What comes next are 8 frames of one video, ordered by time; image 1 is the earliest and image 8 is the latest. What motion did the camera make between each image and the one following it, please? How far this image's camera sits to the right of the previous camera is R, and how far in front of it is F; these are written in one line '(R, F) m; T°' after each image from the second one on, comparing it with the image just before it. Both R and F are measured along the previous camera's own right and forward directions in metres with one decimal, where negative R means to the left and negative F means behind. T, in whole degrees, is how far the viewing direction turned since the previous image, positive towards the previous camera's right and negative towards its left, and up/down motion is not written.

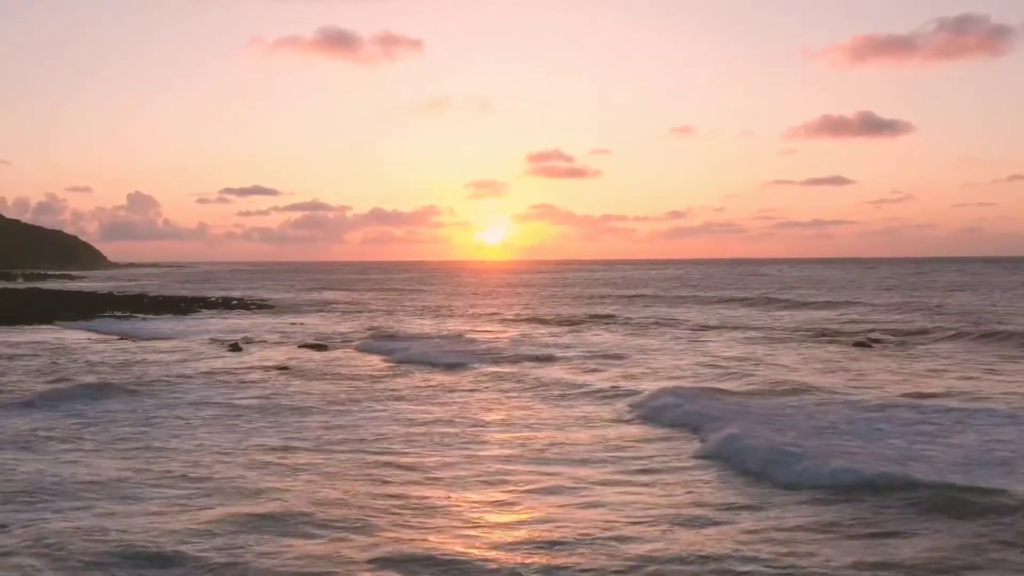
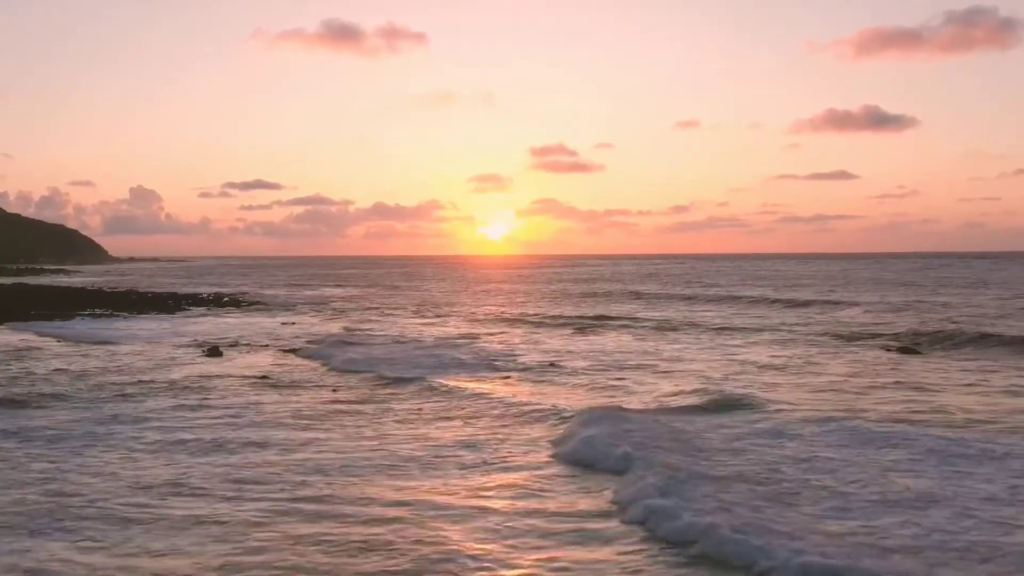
(0.0, +2.8) m; 0°
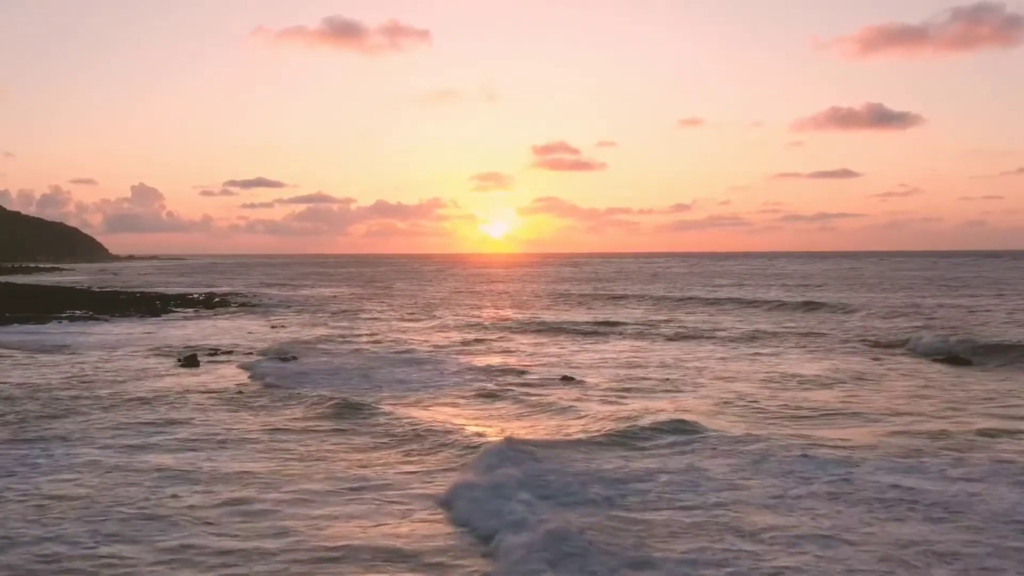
(-0.1, +2.6) m; 0°
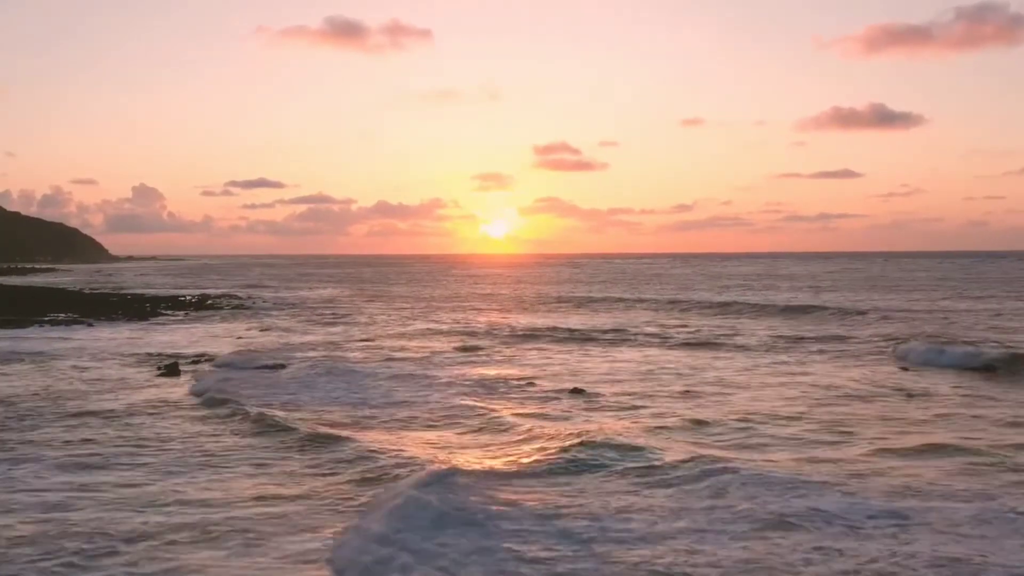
(-0.1, +1.8) m; 0°
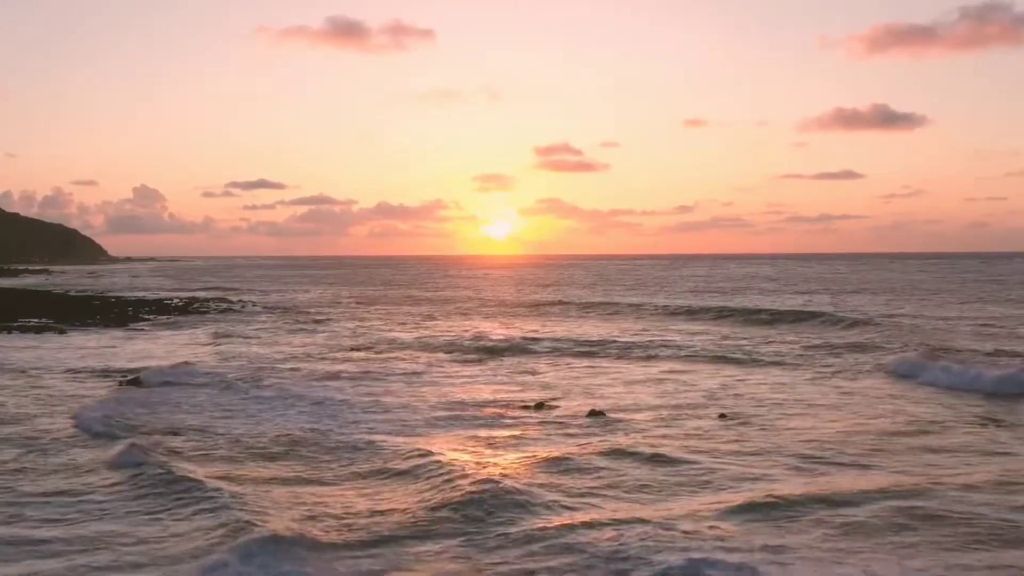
(-0.1, +2.9) m; 0°
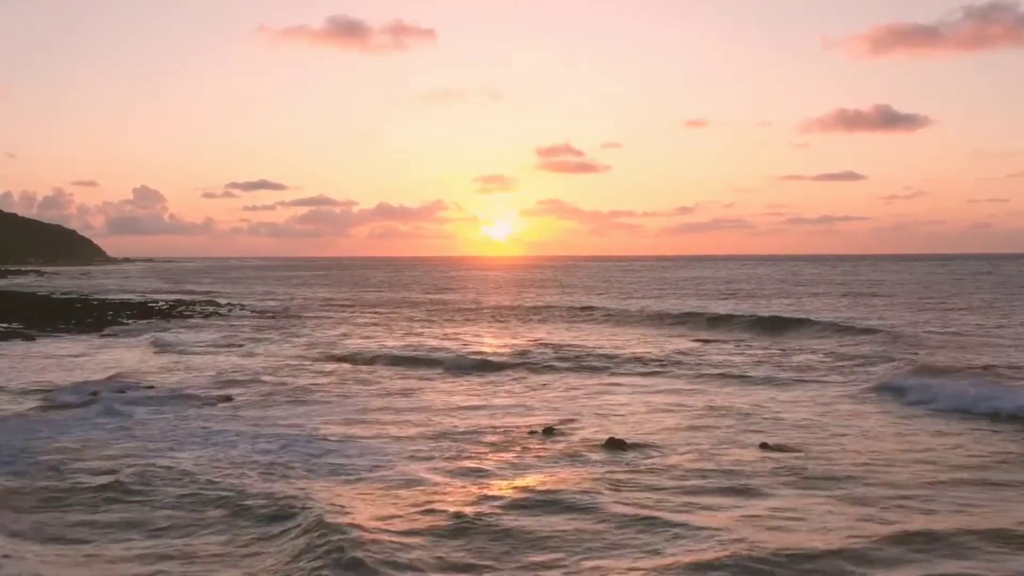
(-0.1, +2.8) m; 0°
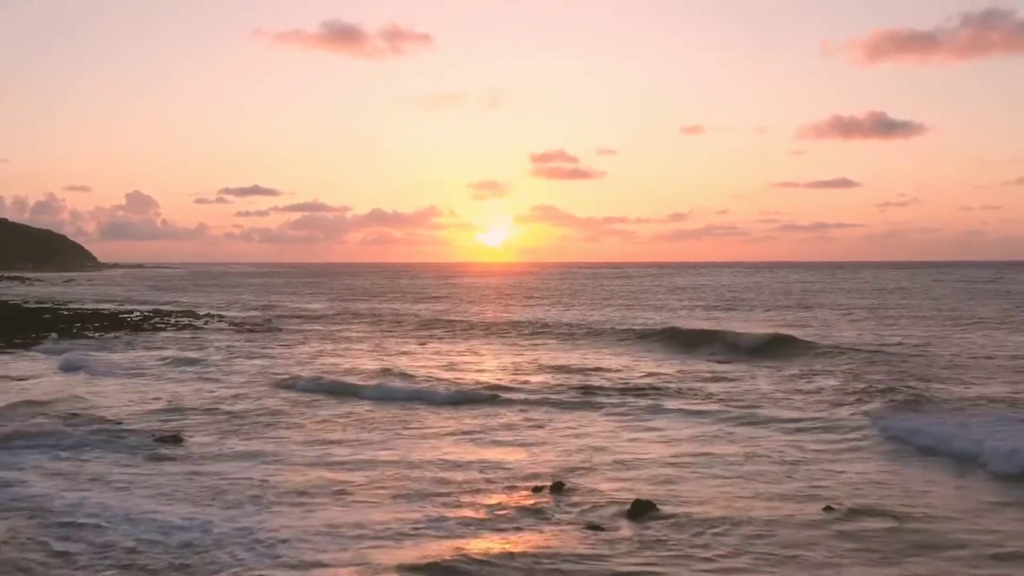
(-0.1, +3.4) m; 0°
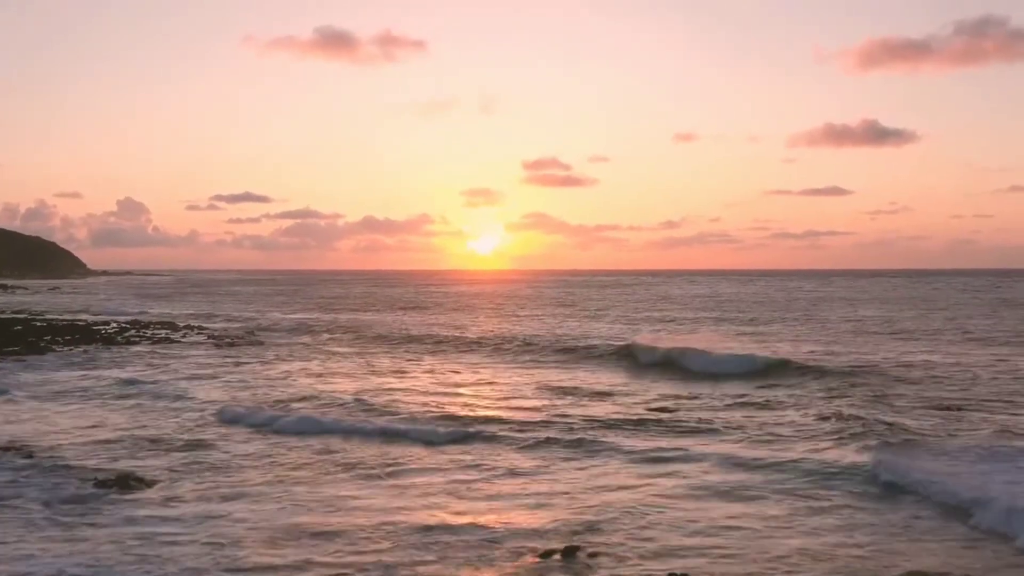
(-0.2, +2.6) m; 0°
